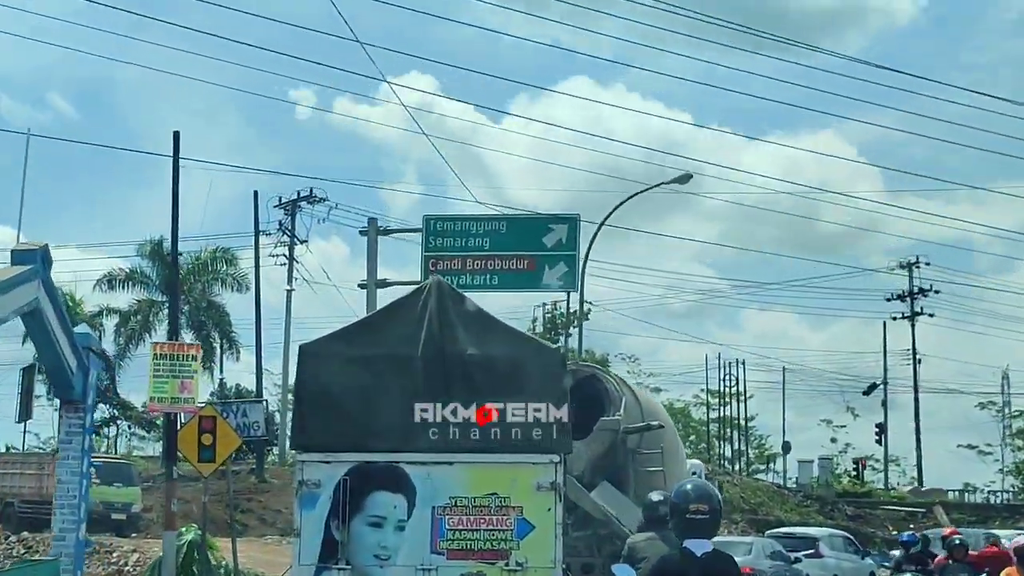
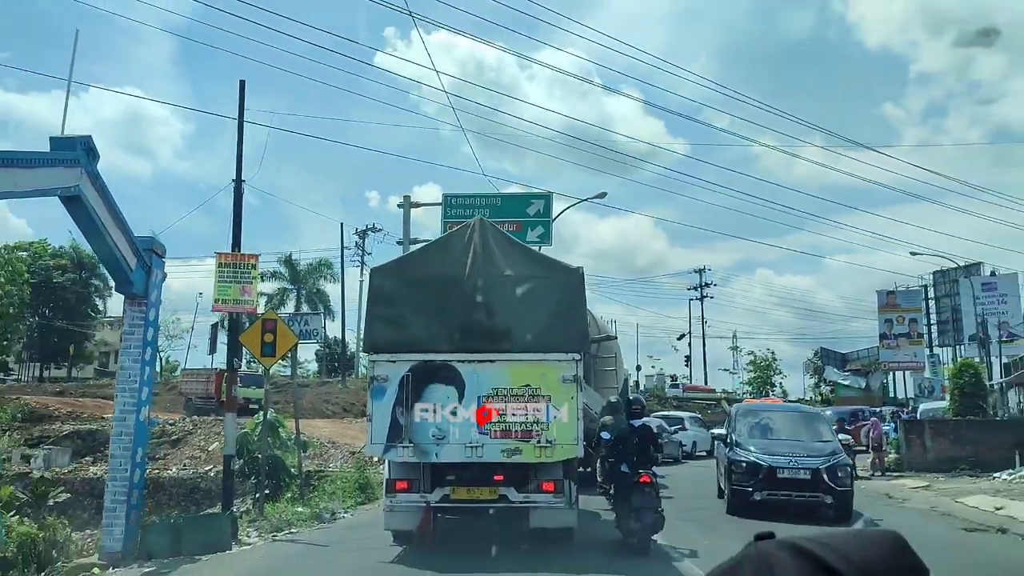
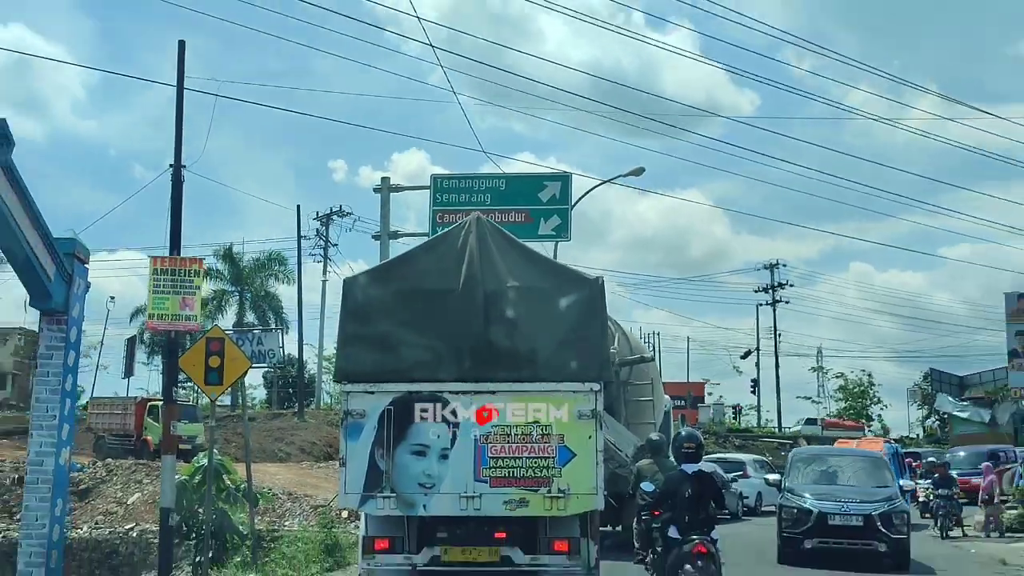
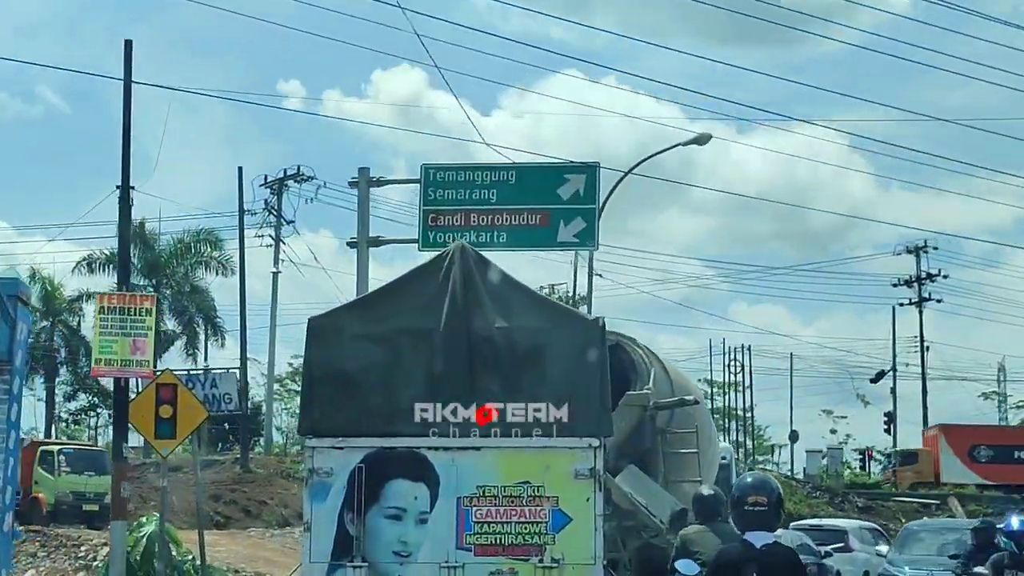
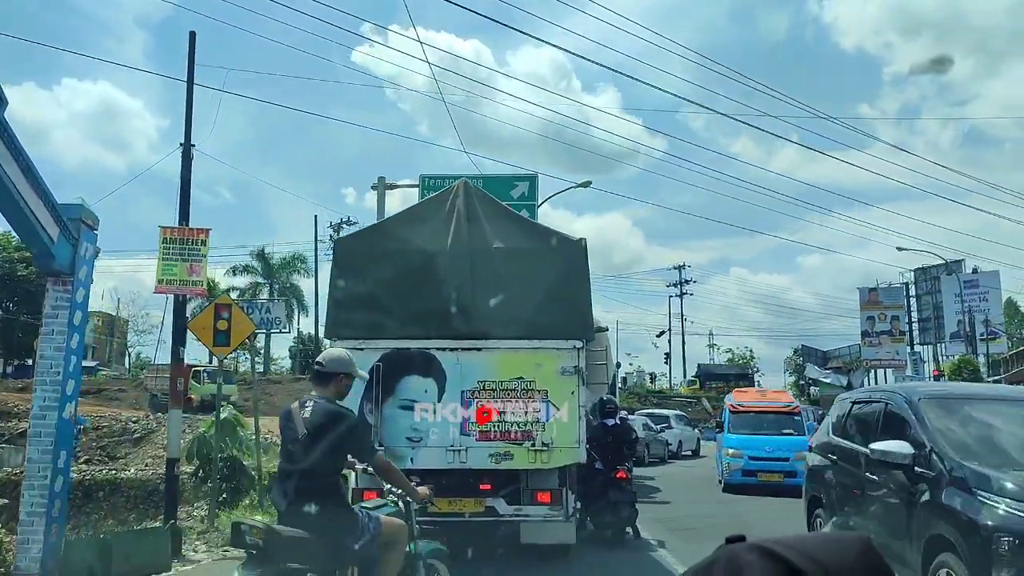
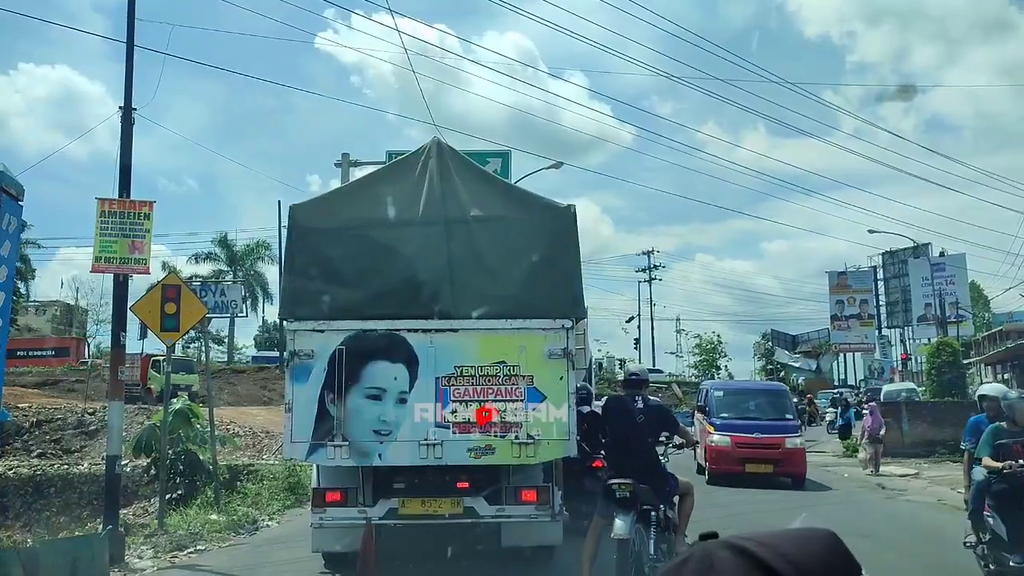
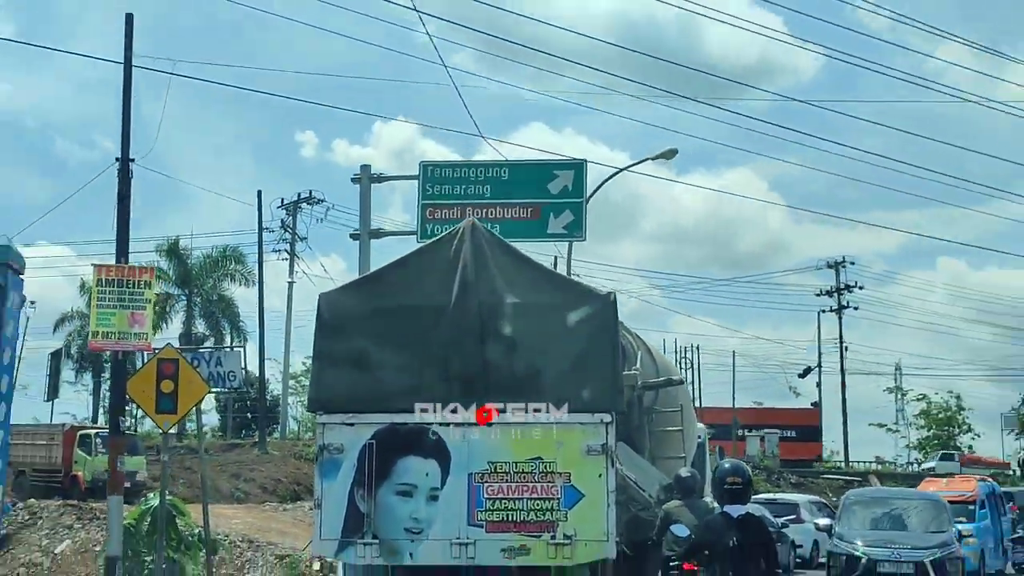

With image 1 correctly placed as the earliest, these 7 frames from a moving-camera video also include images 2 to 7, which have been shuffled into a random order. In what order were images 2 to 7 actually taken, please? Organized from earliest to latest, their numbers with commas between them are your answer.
4, 7, 3, 2, 5, 6
